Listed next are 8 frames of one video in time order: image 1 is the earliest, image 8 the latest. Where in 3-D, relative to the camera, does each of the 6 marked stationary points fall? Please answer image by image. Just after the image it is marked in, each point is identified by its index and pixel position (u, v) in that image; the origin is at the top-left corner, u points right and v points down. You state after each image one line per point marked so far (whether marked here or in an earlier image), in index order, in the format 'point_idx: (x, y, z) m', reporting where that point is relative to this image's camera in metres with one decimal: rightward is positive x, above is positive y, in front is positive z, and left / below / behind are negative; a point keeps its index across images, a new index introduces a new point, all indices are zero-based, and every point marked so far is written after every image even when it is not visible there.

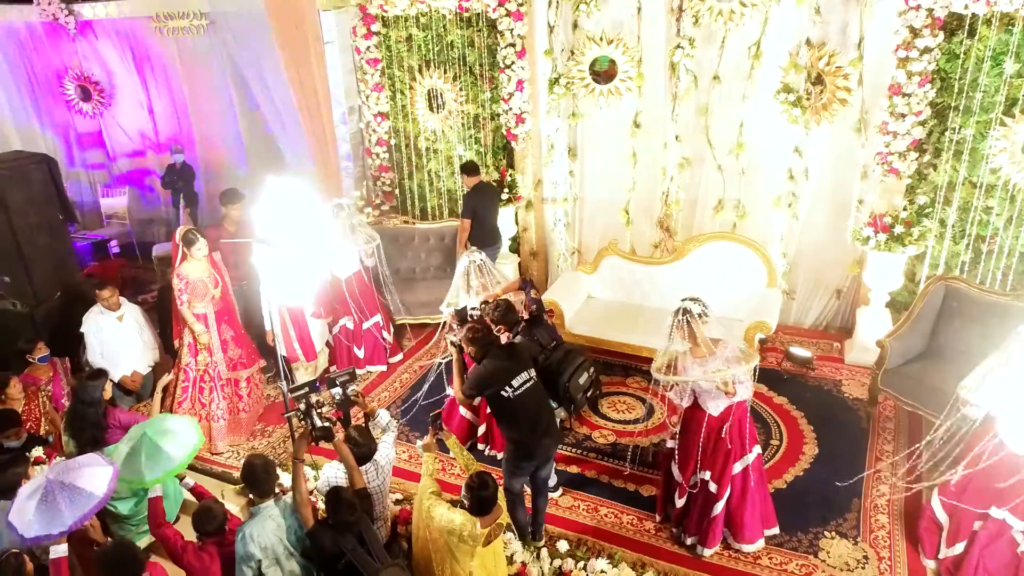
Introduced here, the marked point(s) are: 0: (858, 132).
0: (+2.3, +1.0, +4.8) m
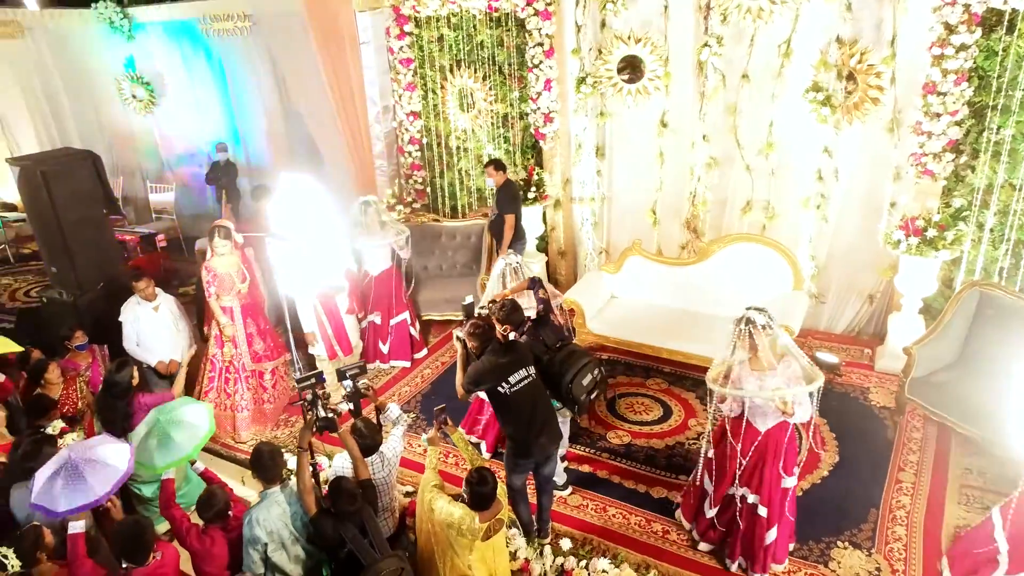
0: (+2.4, +1.0, +4.6) m
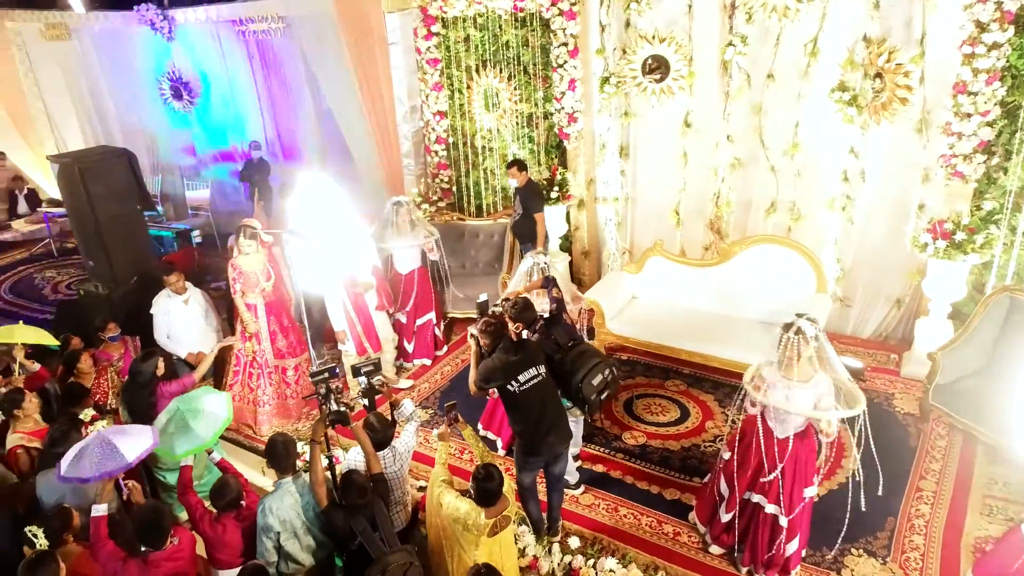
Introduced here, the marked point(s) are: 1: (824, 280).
0: (+2.5, +1.0, +4.5) m
1: (+2.0, +0.1, +4.7) m
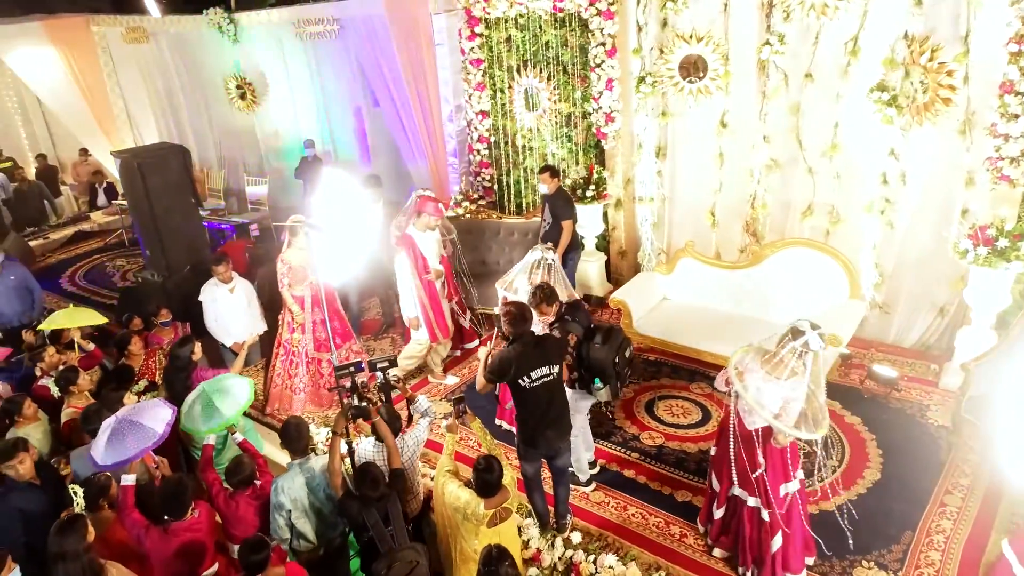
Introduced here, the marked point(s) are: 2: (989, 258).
0: (+2.7, +0.9, +4.3) m
1: (+2.2, 0.0, +4.6) m
2: (+2.8, +0.2, +4.1) m
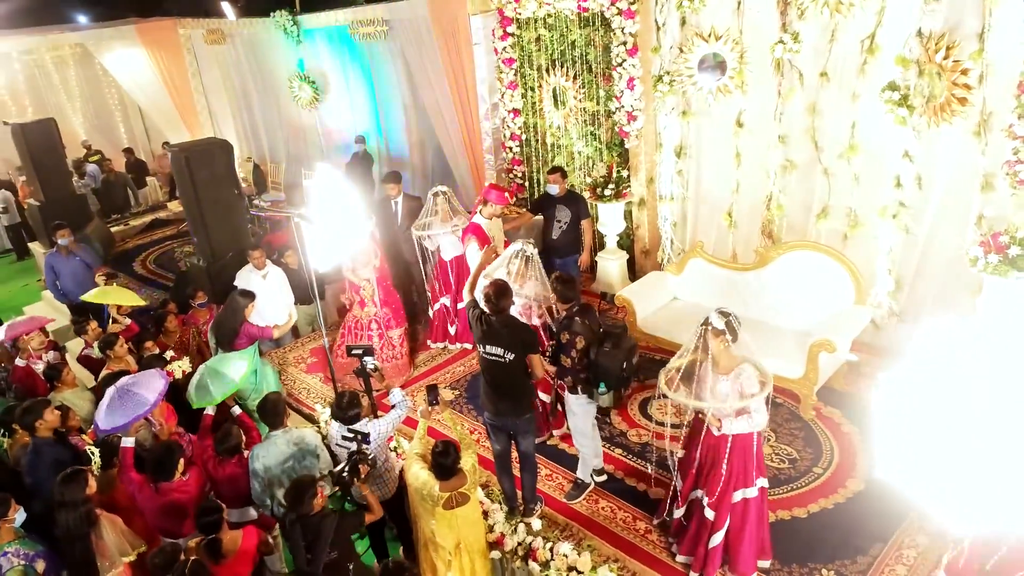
0: (+2.7, +0.9, +4.1) m
1: (+2.2, 0.0, +4.4) m
2: (+2.7, +0.1, +3.9) m
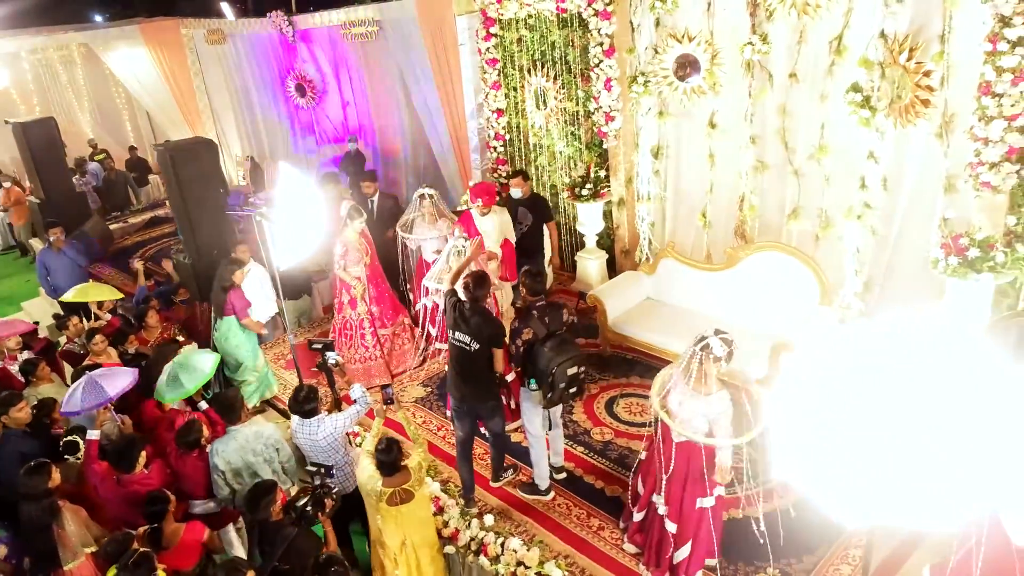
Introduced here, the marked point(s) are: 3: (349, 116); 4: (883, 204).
0: (+2.5, +0.9, +4.1) m
1: (+2.0, 0.0, +4.4) m
2: (+2.5, +0.1, +3.9) m
3: (-2.1, +2.2, +9.1) m
4: (+2.4, +0.5, +4.5) m
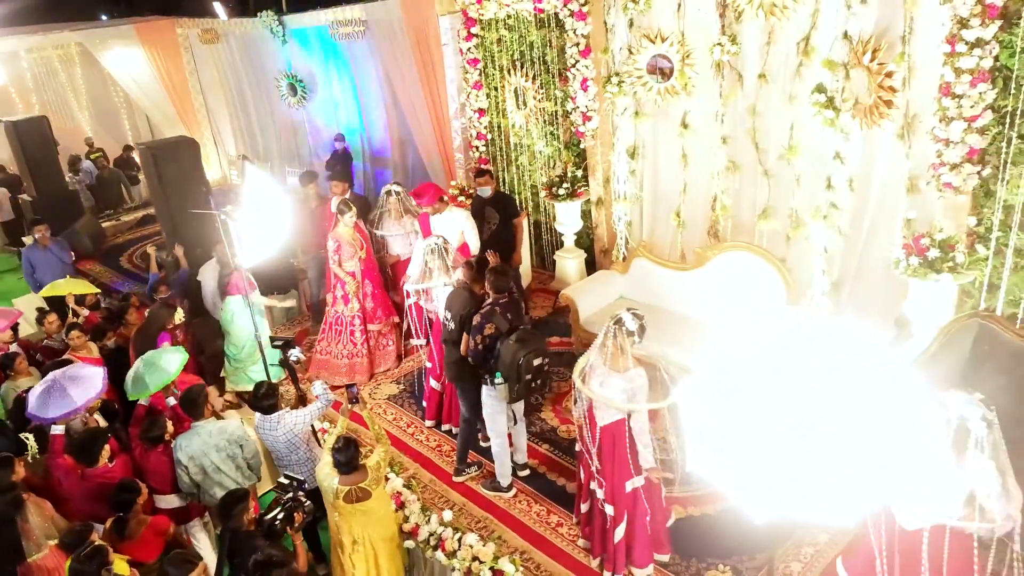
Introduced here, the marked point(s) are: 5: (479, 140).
0: (+2.3, +0.9, +4.1) m
1: (+1.8, 0.0, +4.5) m
2: (+2.3, +0.1, +4.0) m
3: (-2.2, +2.2, +9.1) m
4: (+2.2, +0.5, +4.5) m
5: (-0.3, +1.4, +6.8) m
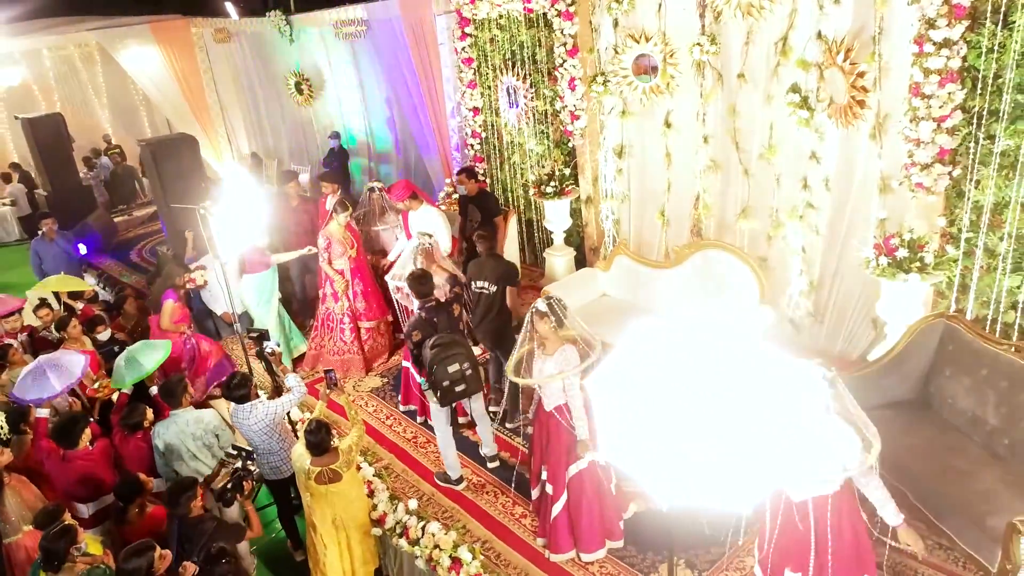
0: (+2.1, +0.9, +4.1) m
1: (+1.6, 0.0, +4.5) m
2: (+2.1, +0.1, +4.0) m
3: (-2.2, +2.3, +9.3) m
4: (+2.0, +0.5, +4.5) m
5: (-0.4, +1.4, +6.9) m
